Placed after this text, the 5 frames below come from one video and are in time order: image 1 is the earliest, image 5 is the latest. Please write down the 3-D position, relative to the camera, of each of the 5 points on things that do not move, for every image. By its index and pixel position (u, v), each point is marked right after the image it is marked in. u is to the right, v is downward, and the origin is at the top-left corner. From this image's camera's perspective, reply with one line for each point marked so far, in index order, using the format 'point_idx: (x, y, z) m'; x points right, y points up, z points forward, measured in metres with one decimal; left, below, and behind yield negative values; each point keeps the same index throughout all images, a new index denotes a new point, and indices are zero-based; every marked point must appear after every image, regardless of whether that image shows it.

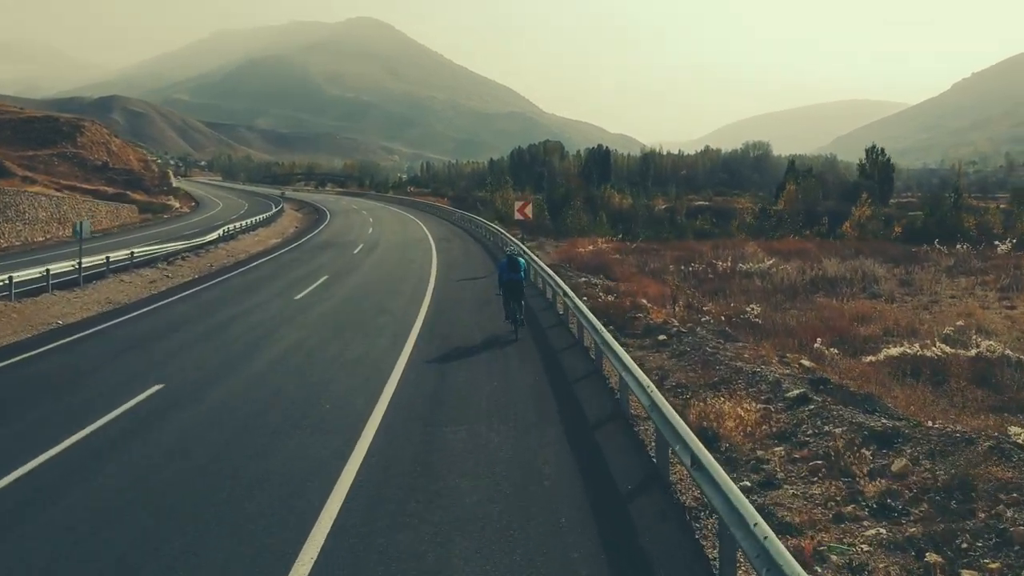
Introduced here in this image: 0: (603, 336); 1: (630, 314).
0: (+1.2, -0.7, +10.1) m
1: (+2.4, -0.5, +14.2) m
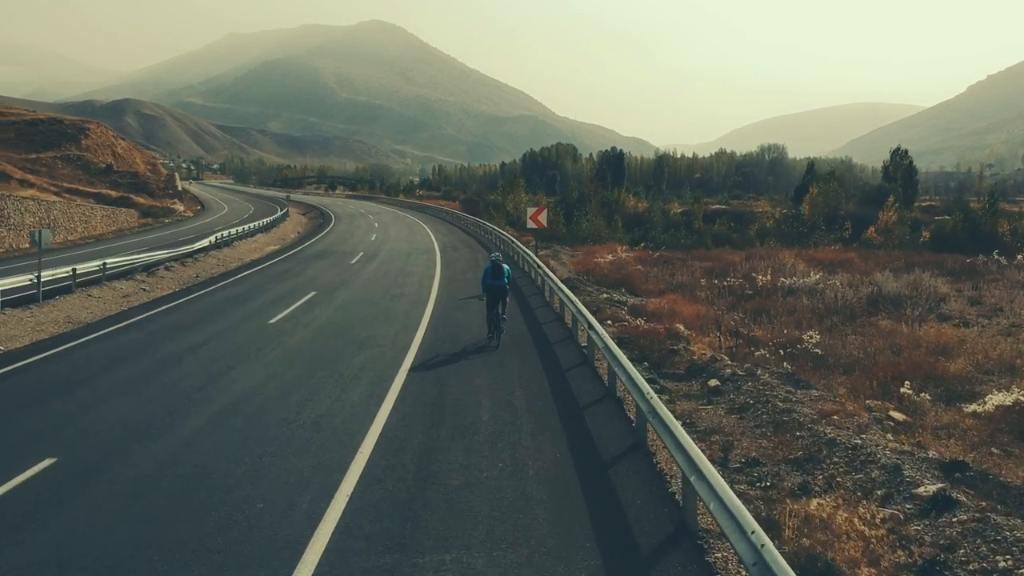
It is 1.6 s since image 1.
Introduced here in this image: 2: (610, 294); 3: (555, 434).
0: (+1.4, -1.1, +7.7) m
1: (+2.6, -0.9, +11.8) m
2: (+2.7, -0.2, +19.3) m
3: (+0.5, -1.6, +7.7) m
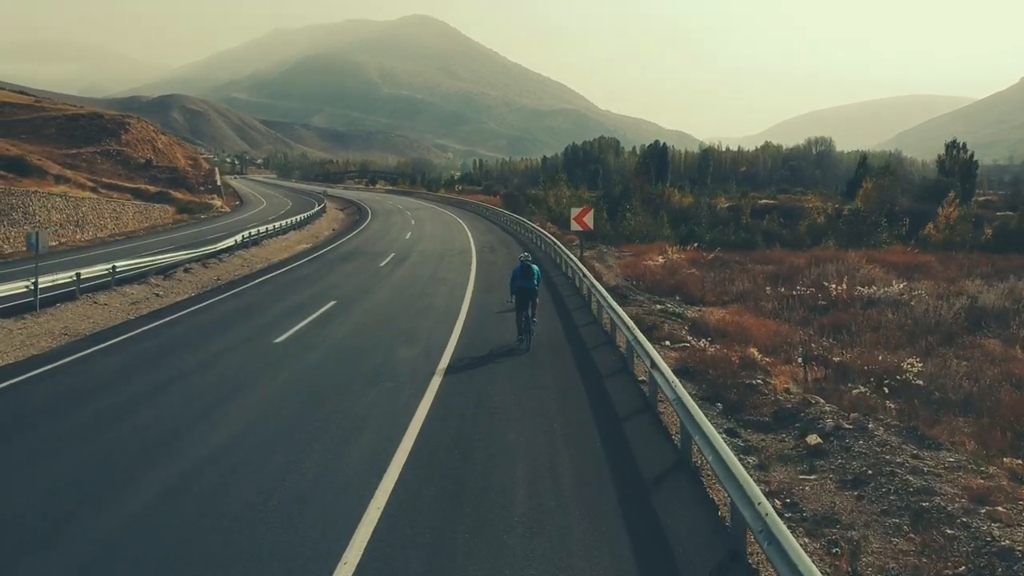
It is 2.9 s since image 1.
0: (+1.7, -1.4, +5.7) m
1: (+3.1, -1.2, +9.7) m
2: (+3.6, -0.4, +17.2) m
3: (+0.8, -1.9, +5.8) m
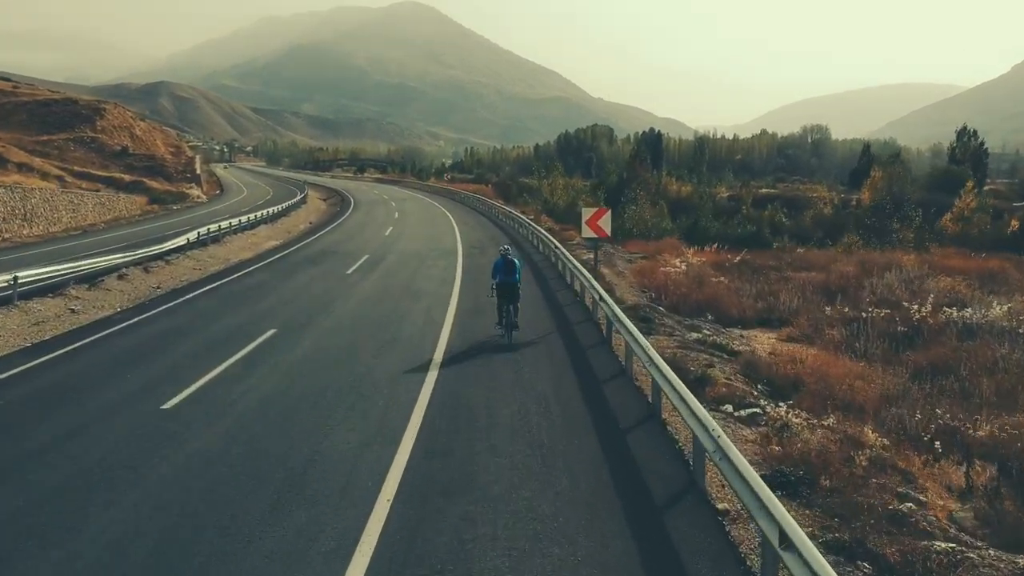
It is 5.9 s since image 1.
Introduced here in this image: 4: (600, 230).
0: (+1.7, -2.0, +2.0) m
1: (+3.1, -1.8, +6.0) m
2: (+3.5, -0.8, +13.4) m
3: (+0.8, -2.5, +2.0) m
4: (+1.8, +1.4, +15.7) m
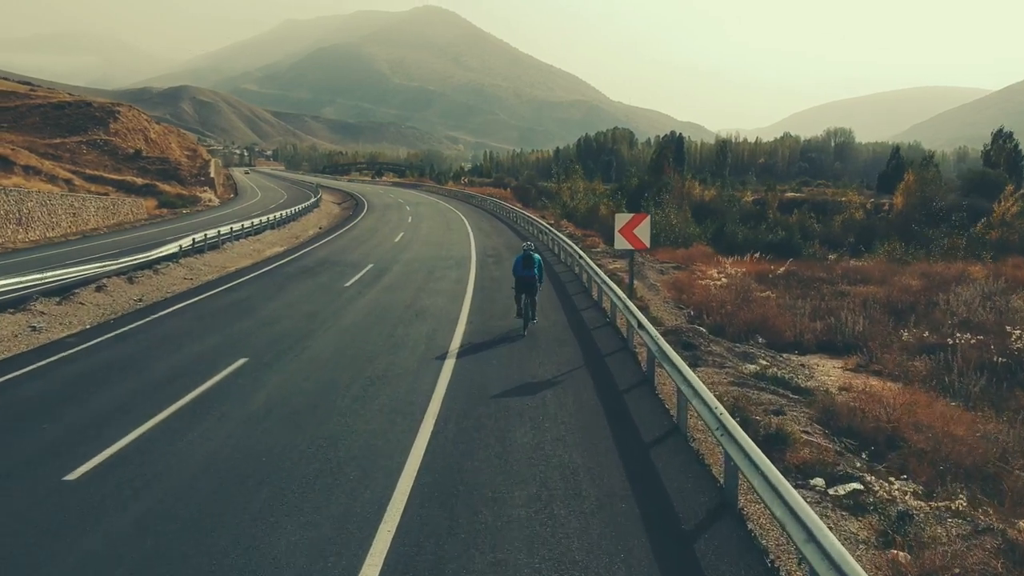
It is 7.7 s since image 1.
0: (+1.7, -2.3, -0.2) m
1: (+3.2, -2.0, +3.8) m
2: (+3.8, -1.1, +11.2) m
3: (+0.8, -2.8, -0.1) m
4: (+2.2, +1.0, +13.5) m
